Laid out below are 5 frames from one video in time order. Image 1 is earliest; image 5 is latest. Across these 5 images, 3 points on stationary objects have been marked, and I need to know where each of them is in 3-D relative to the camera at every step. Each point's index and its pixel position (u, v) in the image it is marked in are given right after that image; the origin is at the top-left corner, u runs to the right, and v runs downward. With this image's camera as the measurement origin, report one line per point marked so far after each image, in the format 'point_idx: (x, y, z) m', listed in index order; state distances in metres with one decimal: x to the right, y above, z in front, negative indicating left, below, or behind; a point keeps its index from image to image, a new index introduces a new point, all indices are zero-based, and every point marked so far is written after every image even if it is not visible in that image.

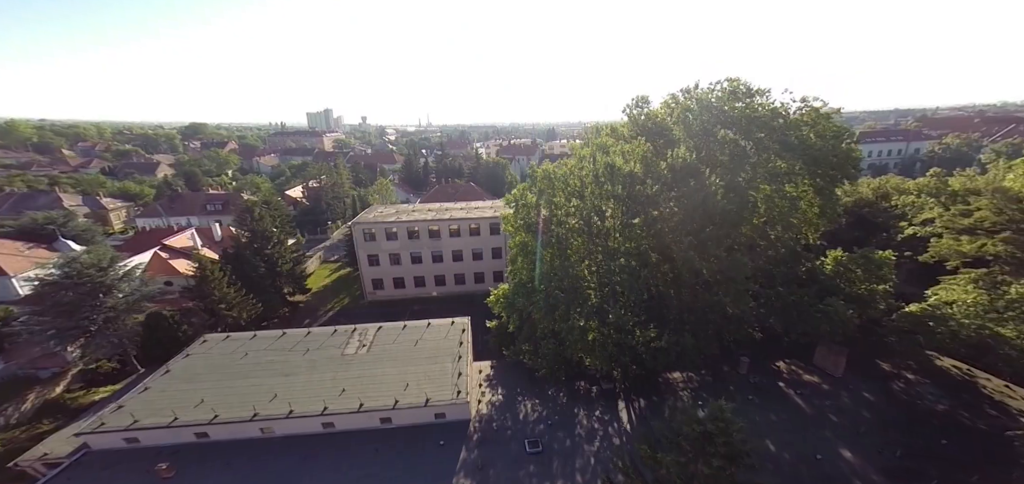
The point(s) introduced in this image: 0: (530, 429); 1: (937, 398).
0: (+0.9, -9.8, +19.9) m
1: (+21.1, -7.6, +18.5) m
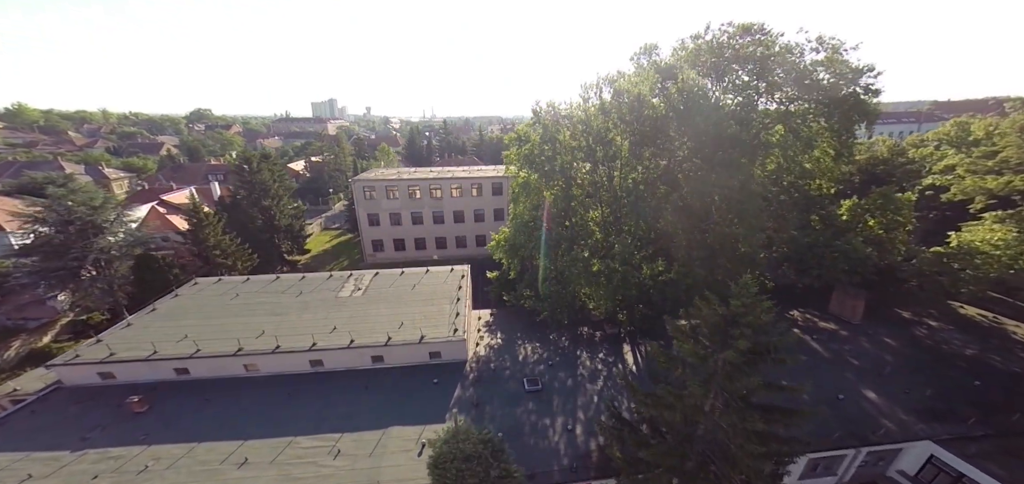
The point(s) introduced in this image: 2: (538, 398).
0: (+0.8, -6.3, +18.7) m
1: (+21.1, -4.6, +17.4) m
2: (+1.2, -7.2, +17.2) m
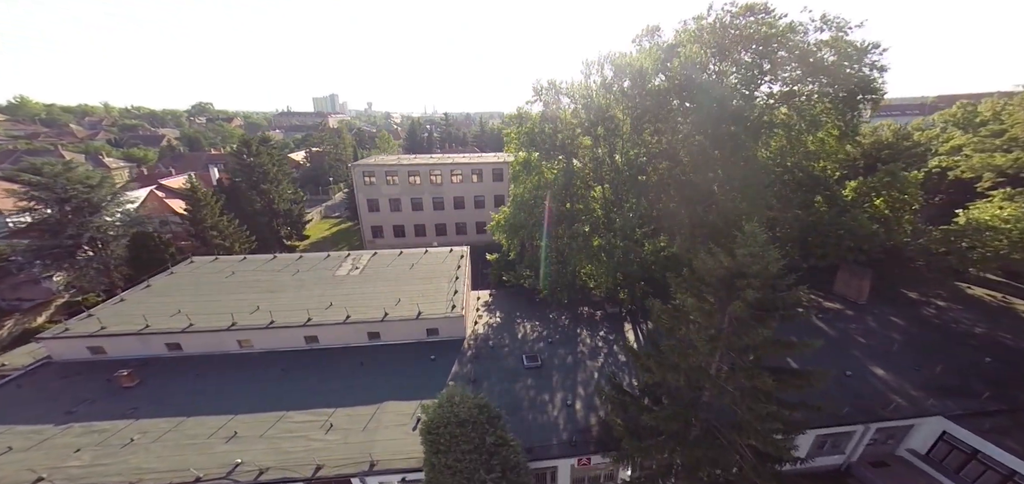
0: (+0.8, -5.1, +18.3) m
1: (+21.1, -3.6, +17.1) m
2: (+1.1, -5.9, +16.9) m
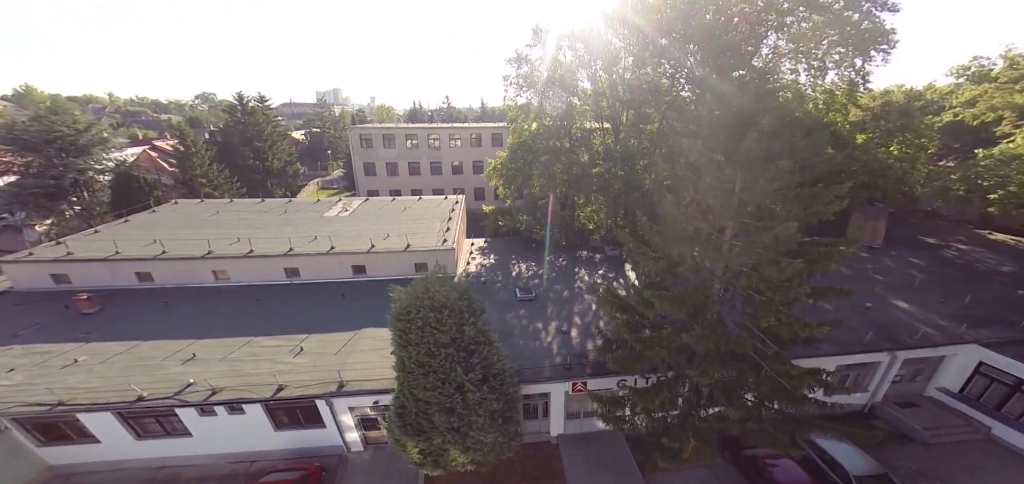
0: (+0.4, -1.9, +17.2) m
1: (+20.8, -1.0, +15.9) m
2: (+0.8, -2.7, +15.7) m
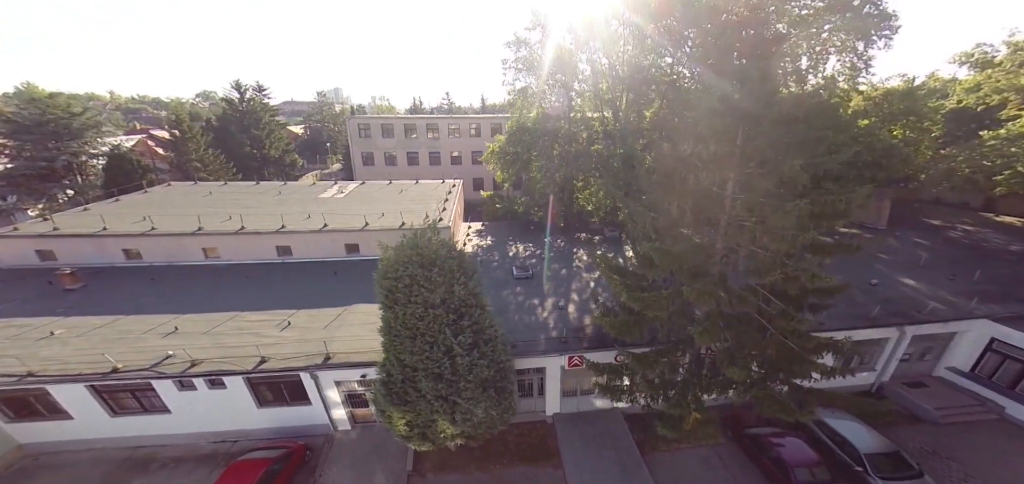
0: (+0.3, -0.9, +16.8) m
1: (+20.6, -0.2, +15.6) m
2: (+0.6, -1.7, +15.2) m
